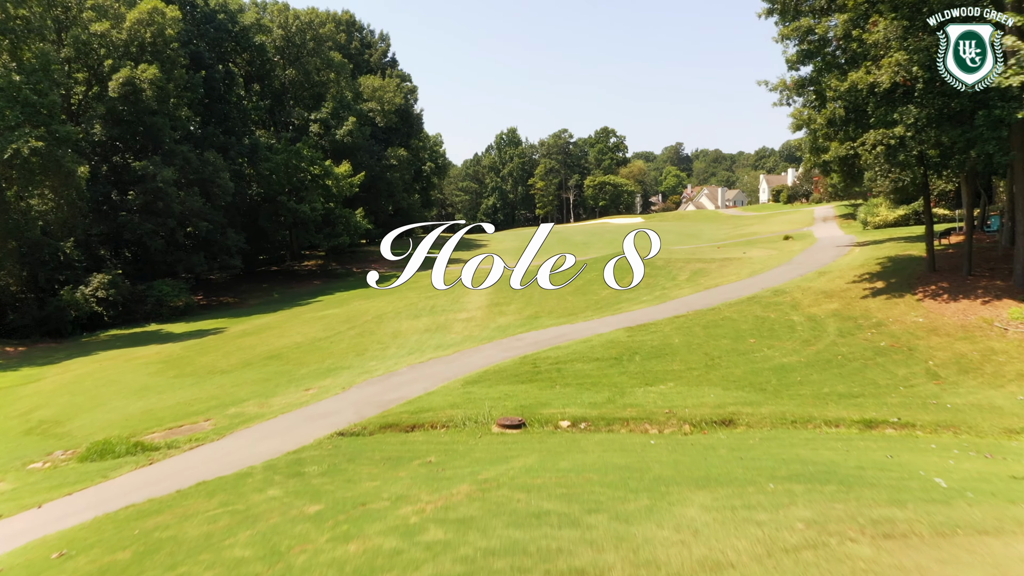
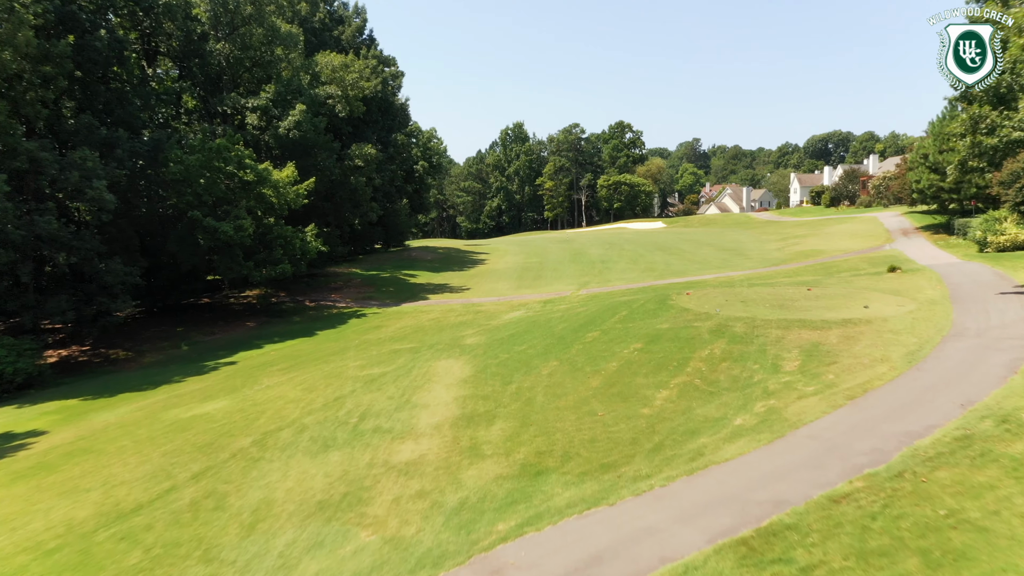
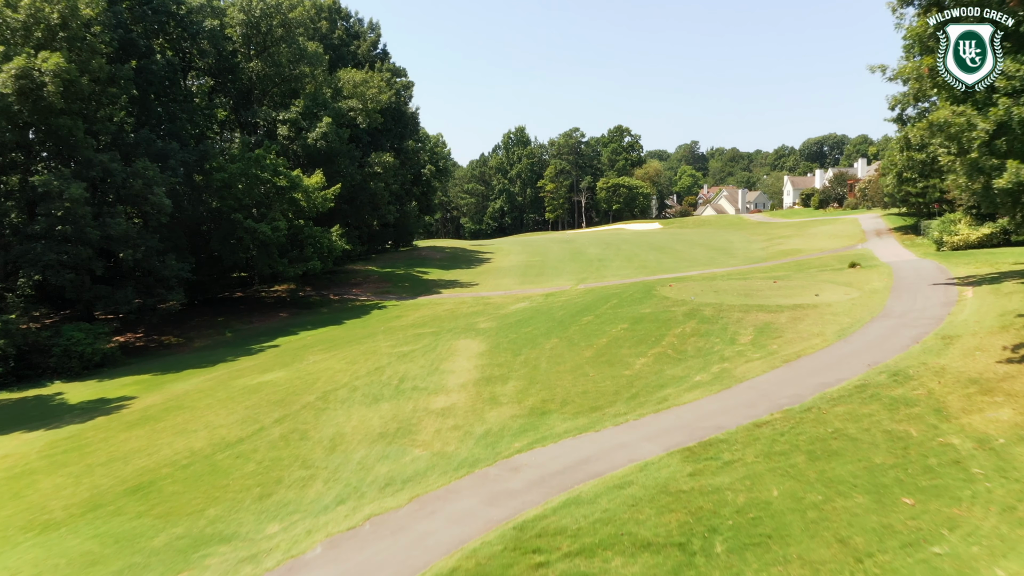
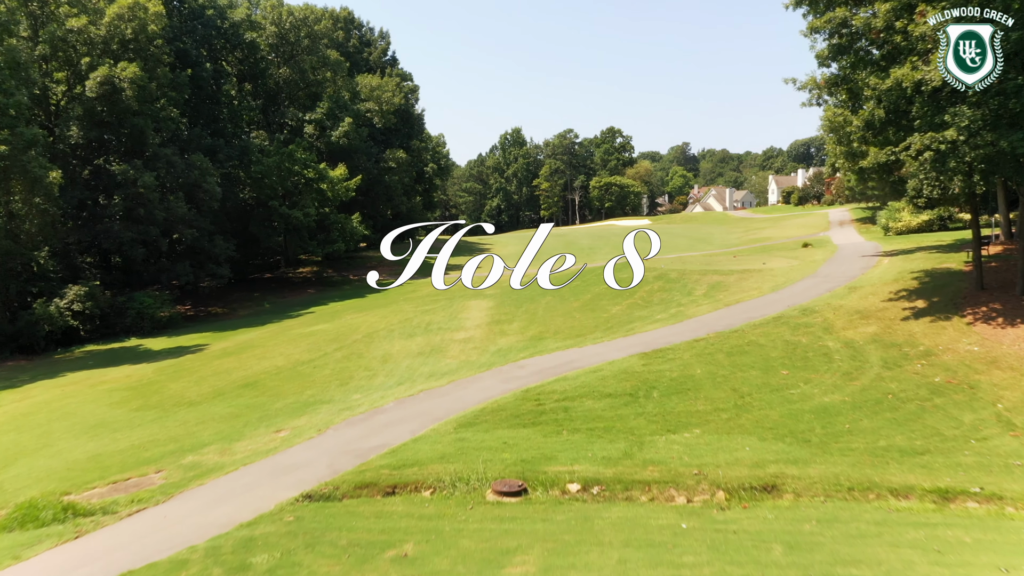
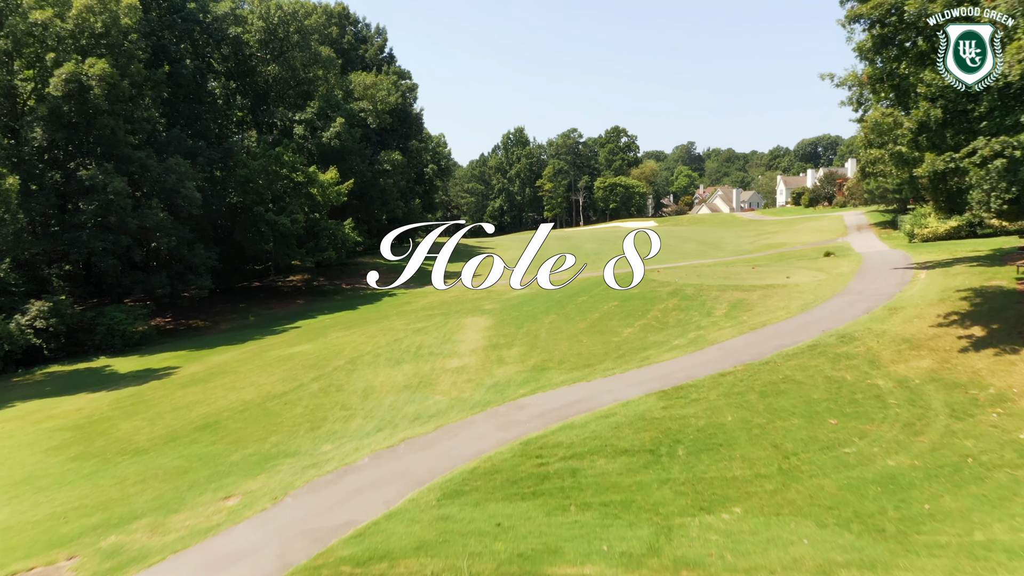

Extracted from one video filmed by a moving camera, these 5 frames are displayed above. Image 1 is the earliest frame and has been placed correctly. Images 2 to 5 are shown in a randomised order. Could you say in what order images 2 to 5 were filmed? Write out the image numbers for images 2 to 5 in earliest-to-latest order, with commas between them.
4, 5, 3, 2
